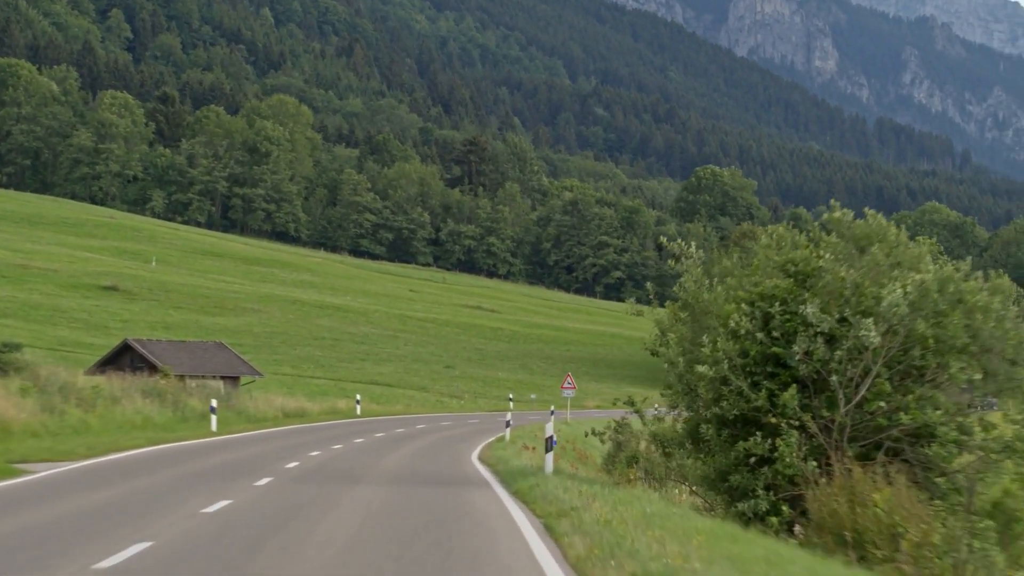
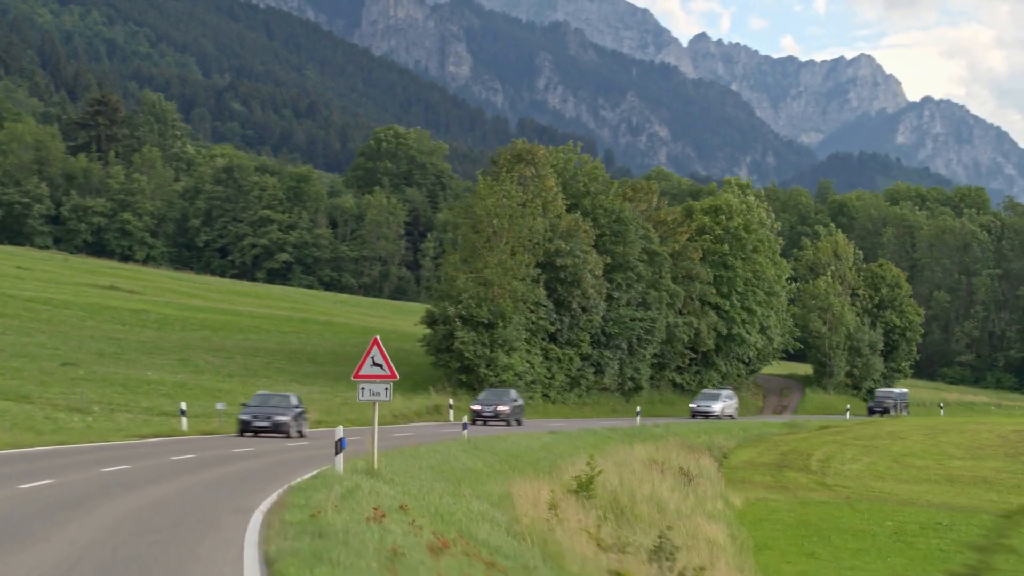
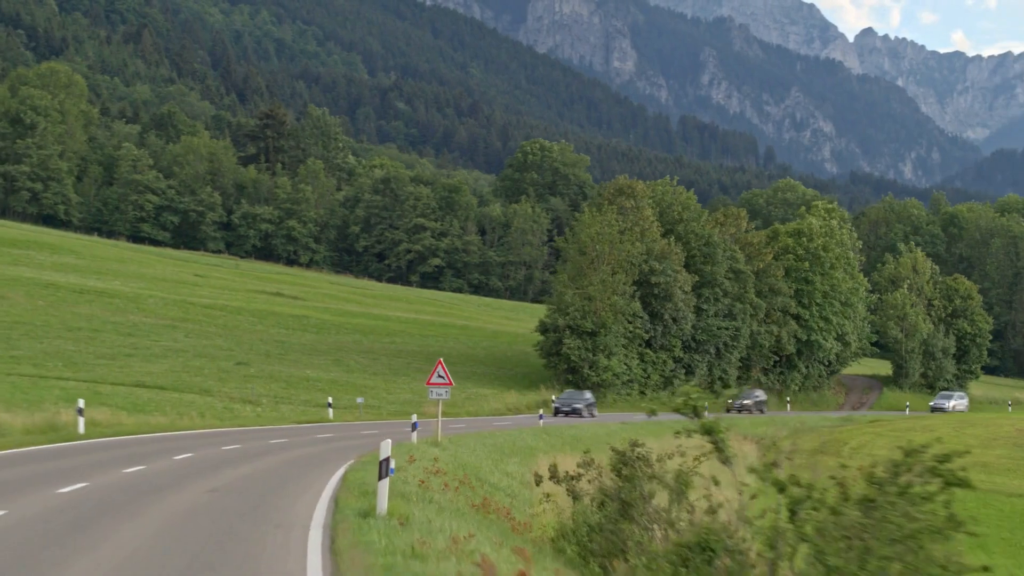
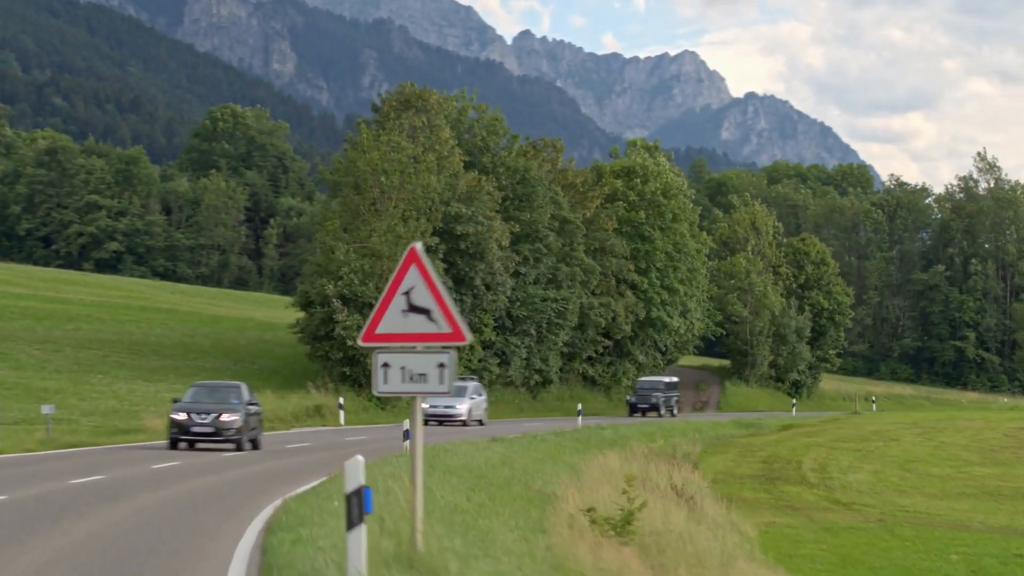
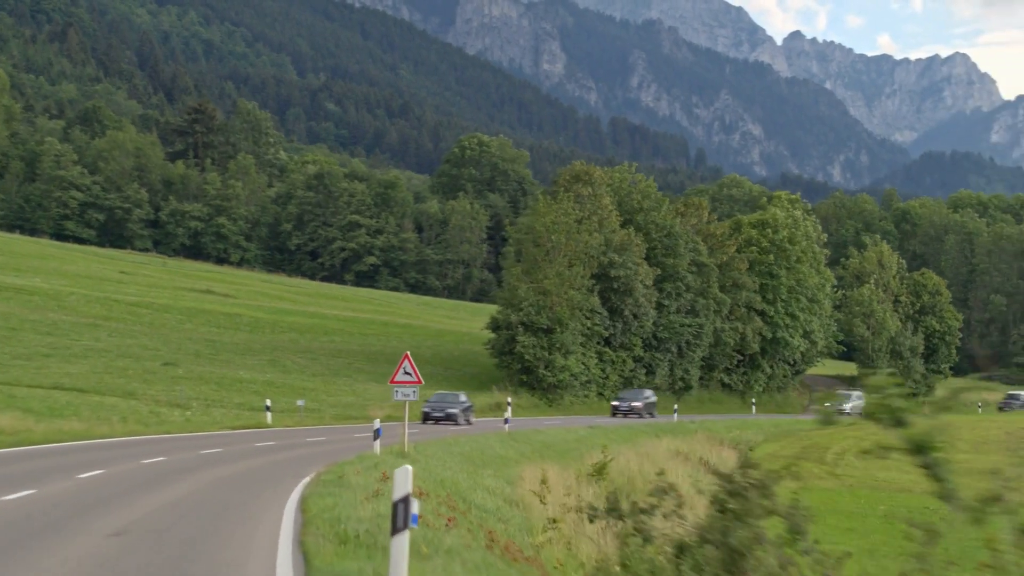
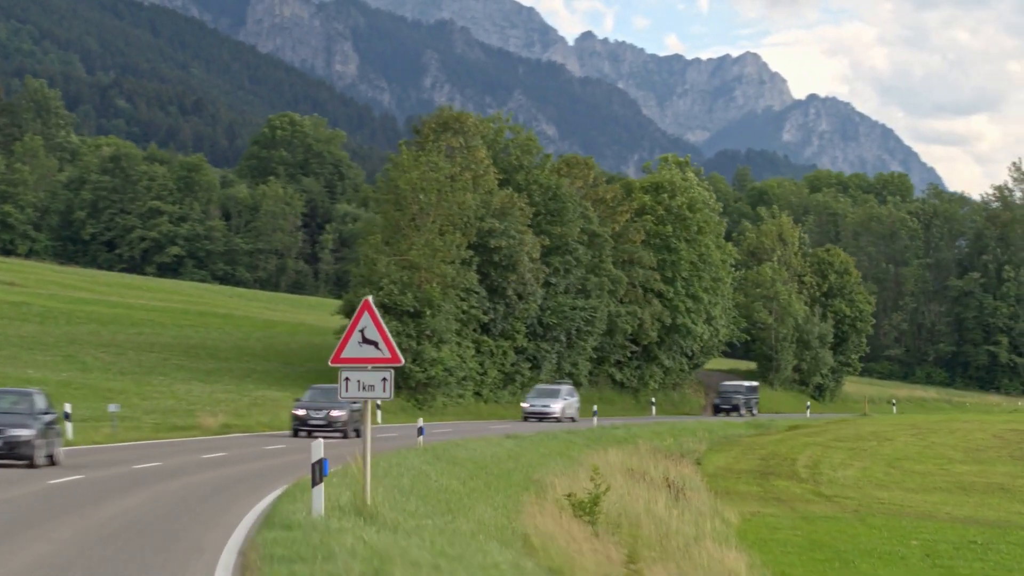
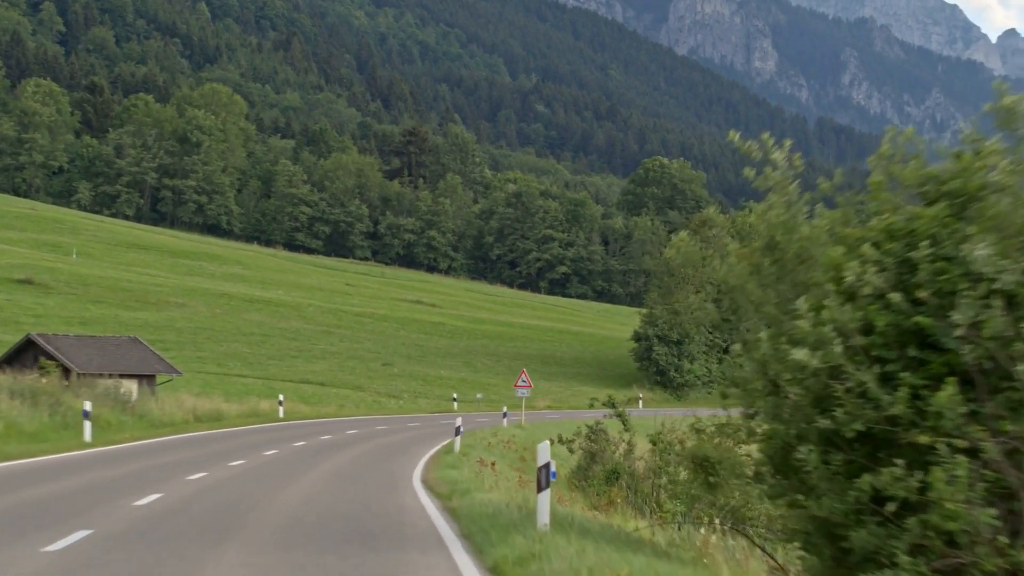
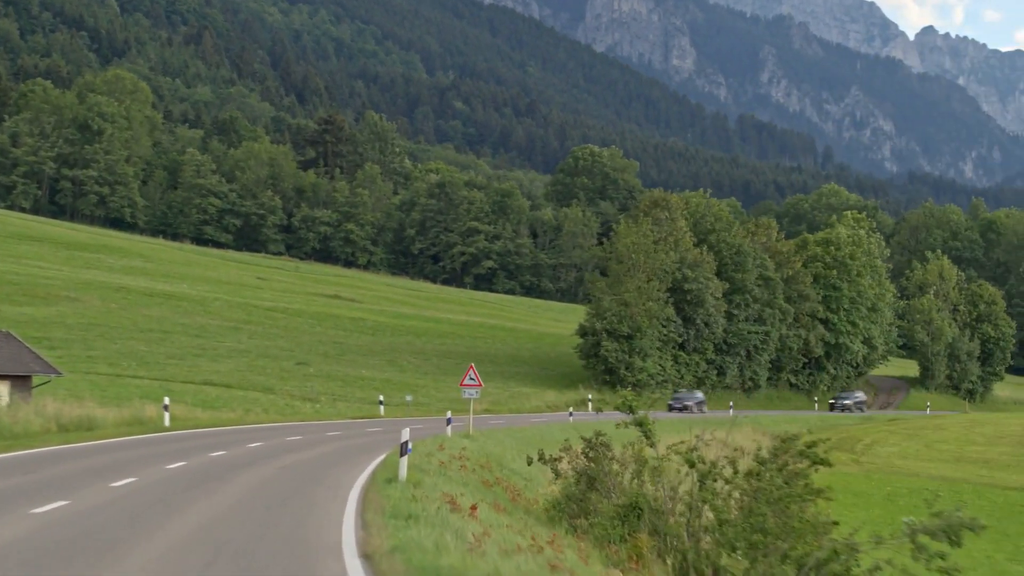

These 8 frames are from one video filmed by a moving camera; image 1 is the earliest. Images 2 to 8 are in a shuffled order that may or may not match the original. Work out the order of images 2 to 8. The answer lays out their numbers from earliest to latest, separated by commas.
7, 8, 3, 5, 2, 6, 4
